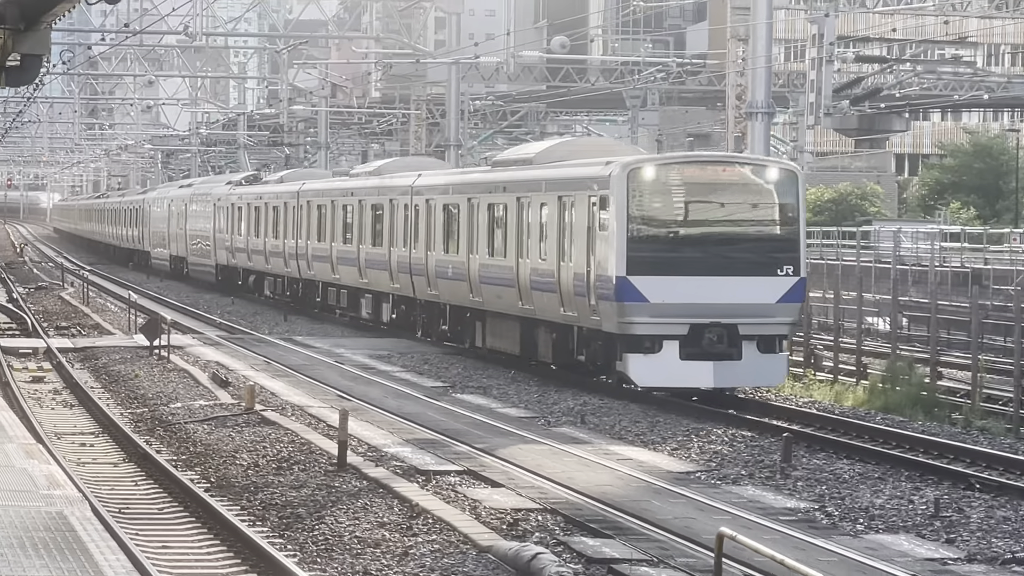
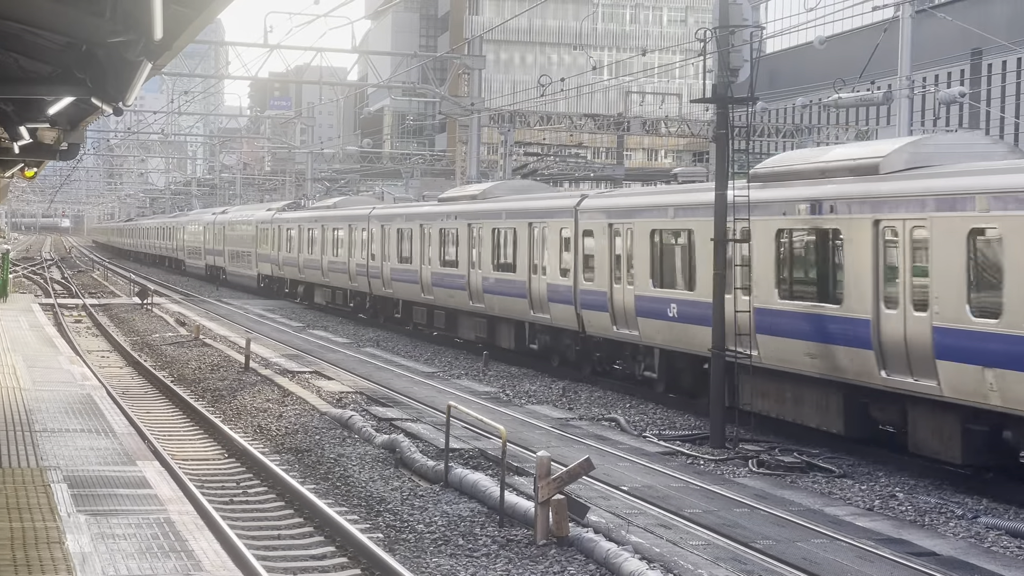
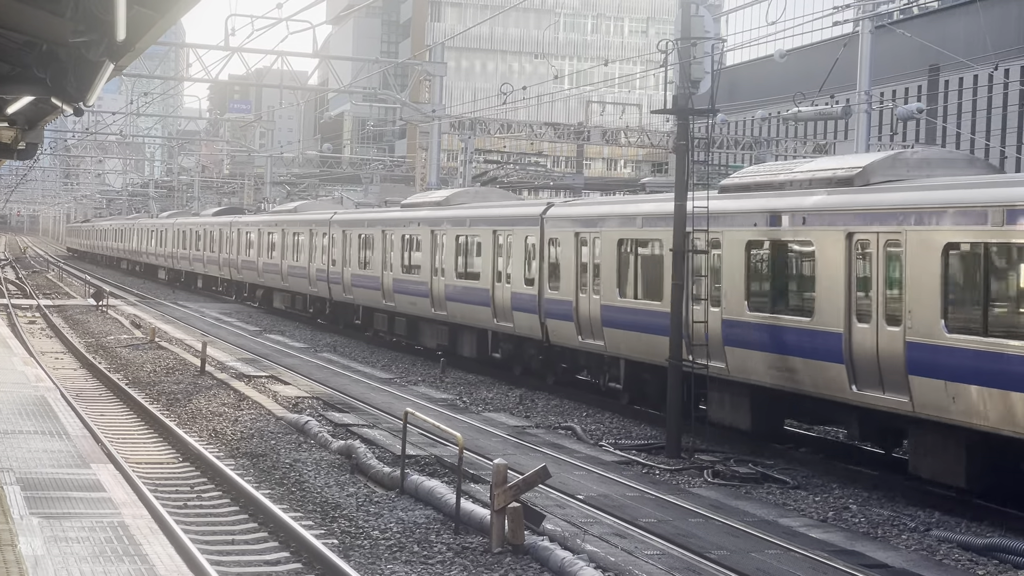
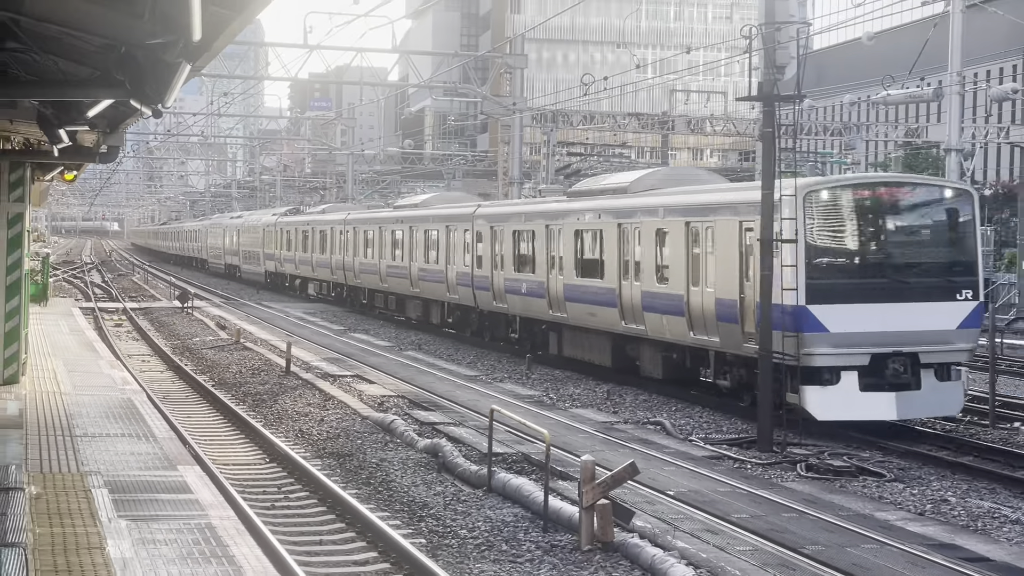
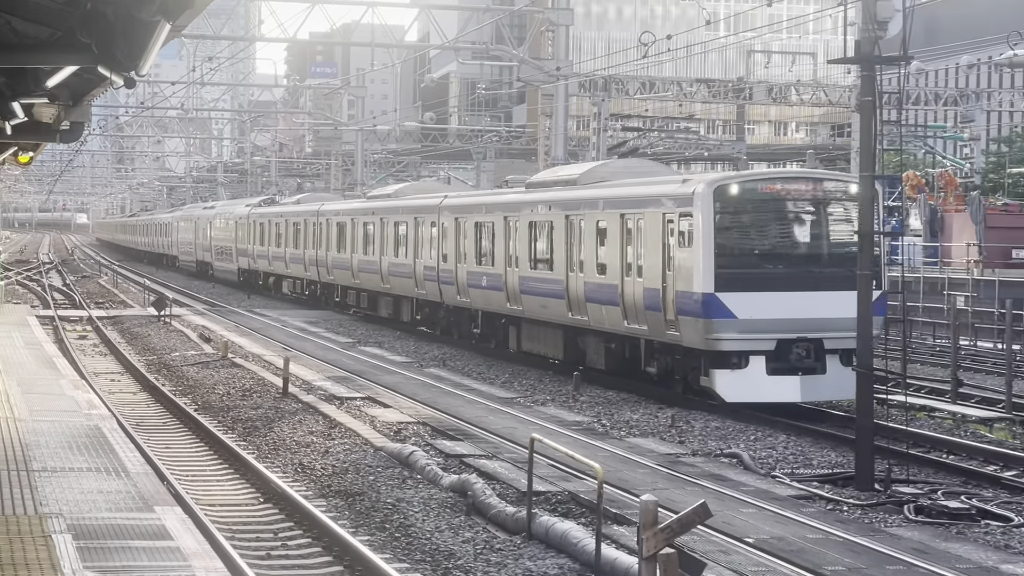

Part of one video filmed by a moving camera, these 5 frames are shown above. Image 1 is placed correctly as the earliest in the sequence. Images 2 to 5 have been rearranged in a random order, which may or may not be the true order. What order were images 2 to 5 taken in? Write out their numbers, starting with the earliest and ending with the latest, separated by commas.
5, 4, 2, 3
